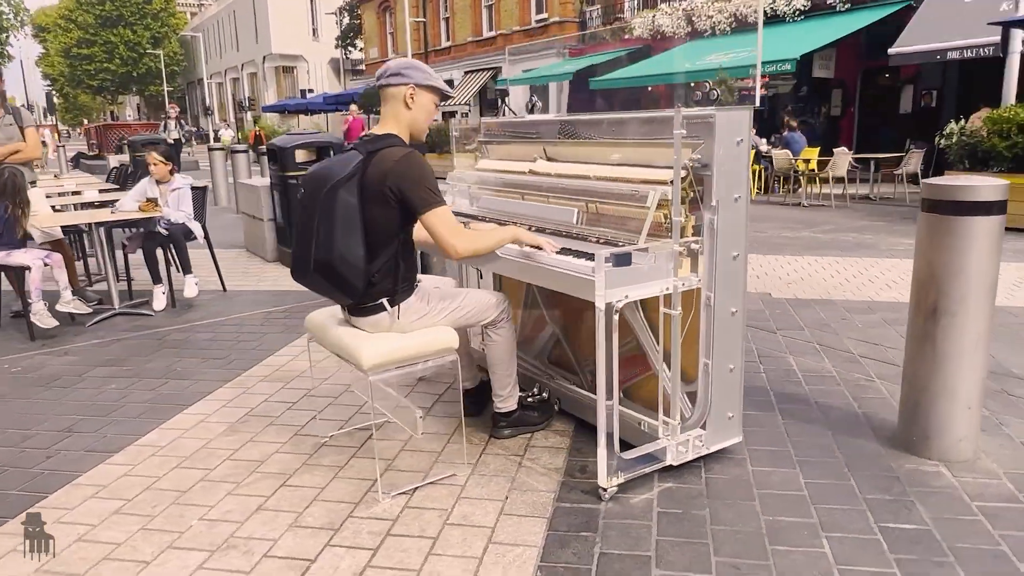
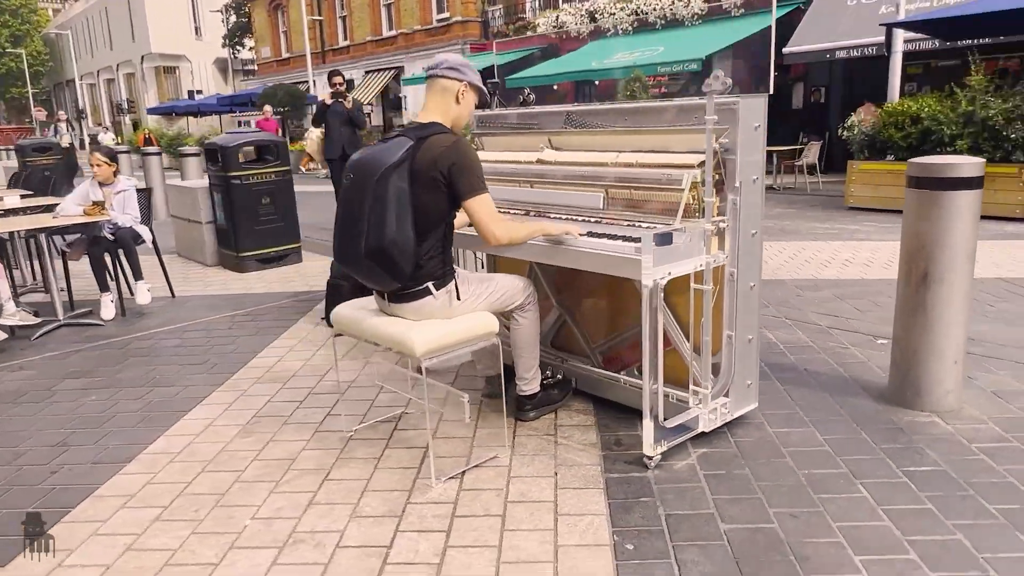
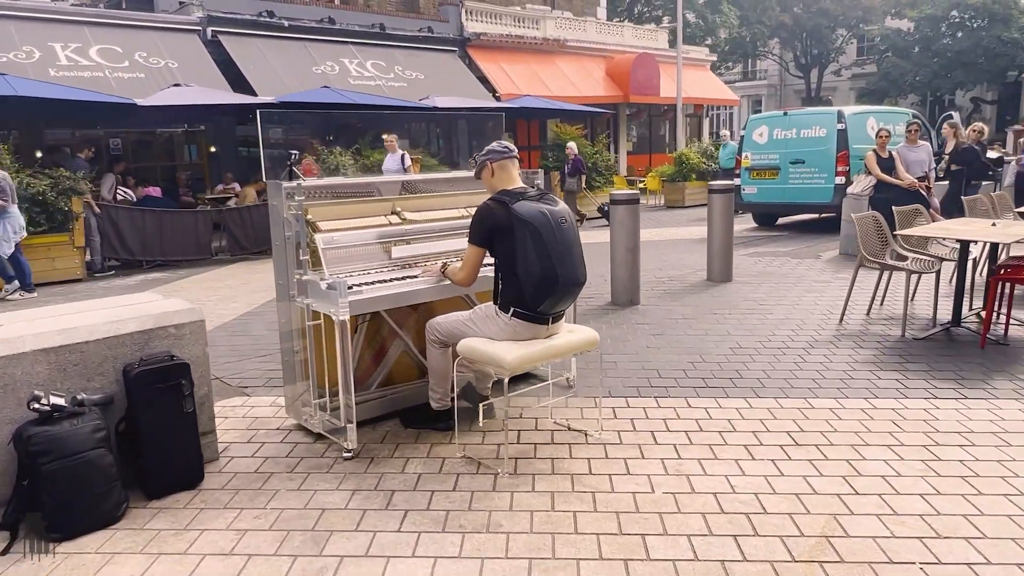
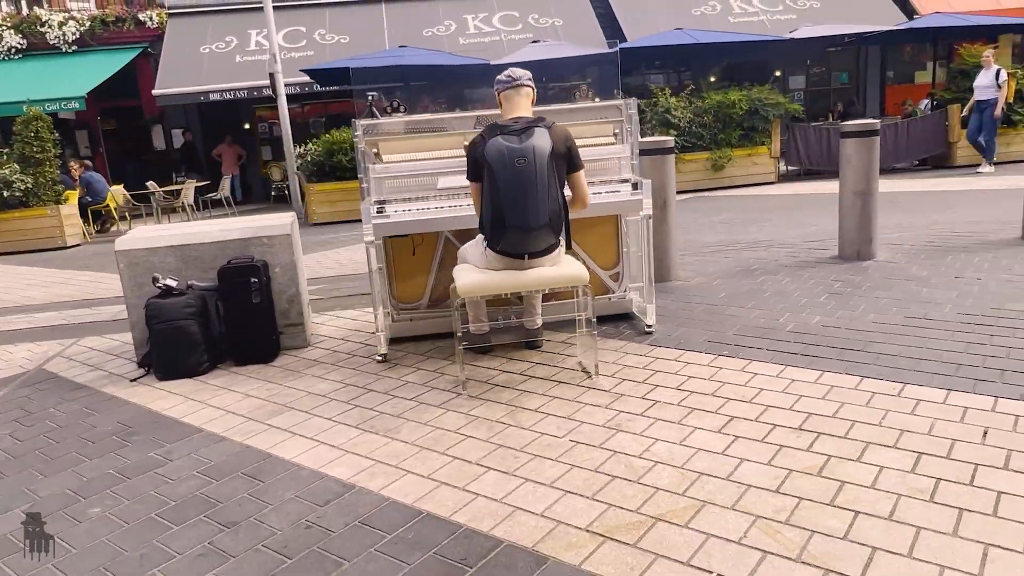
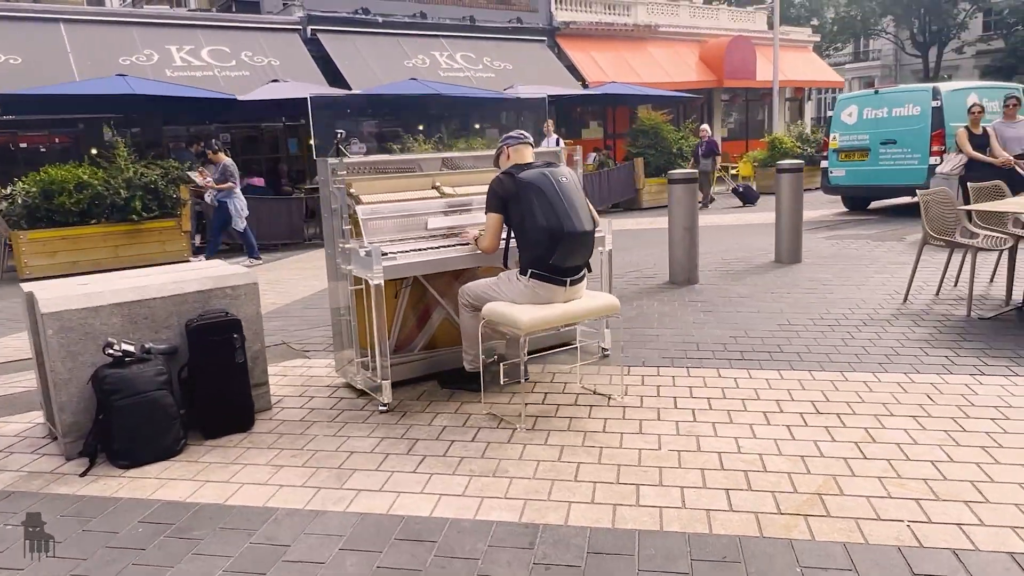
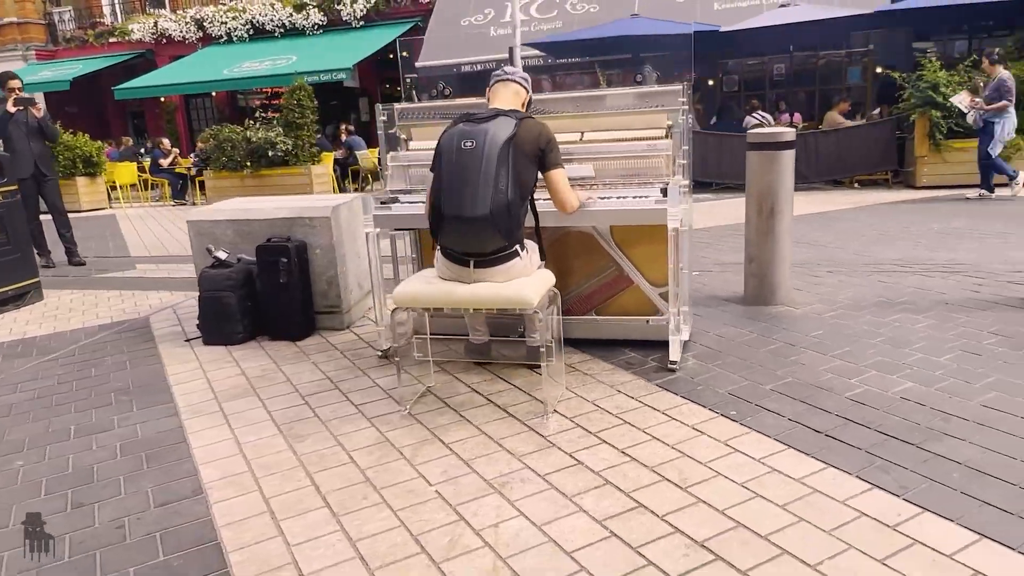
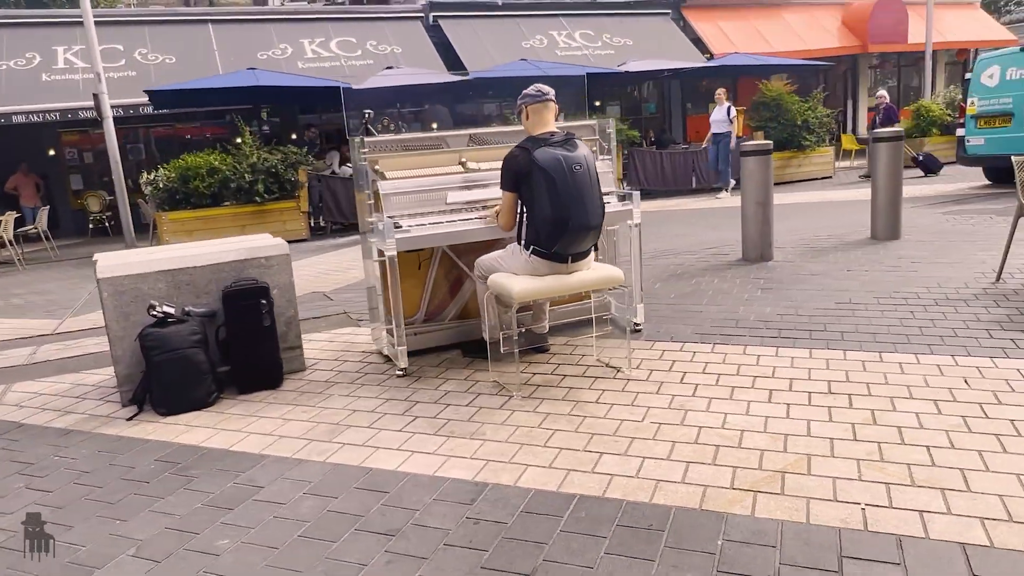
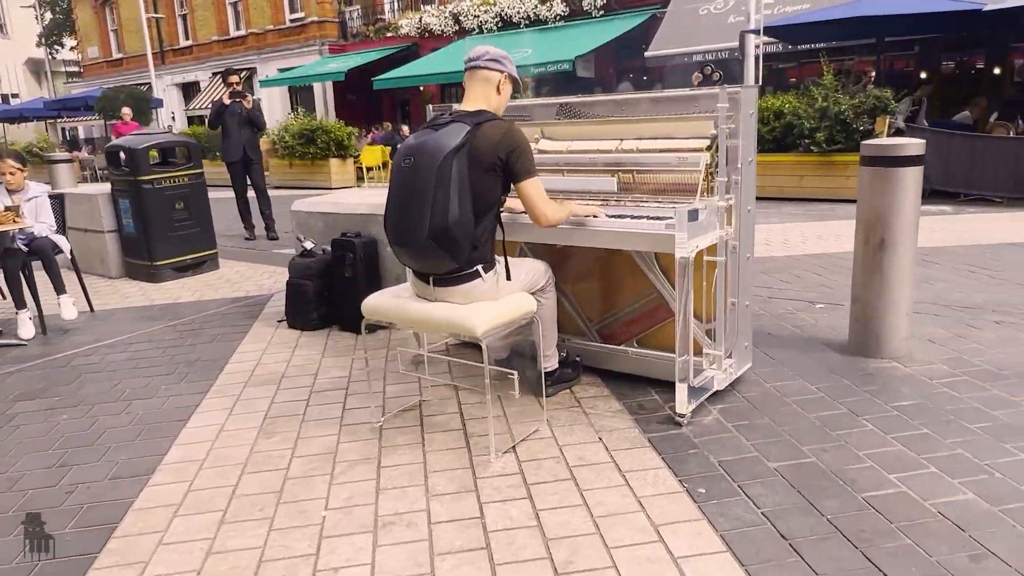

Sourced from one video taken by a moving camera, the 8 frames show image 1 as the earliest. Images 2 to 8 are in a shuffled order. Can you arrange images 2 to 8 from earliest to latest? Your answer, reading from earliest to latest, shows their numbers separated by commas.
2, 8, 6, 4, 7, 5, 3
